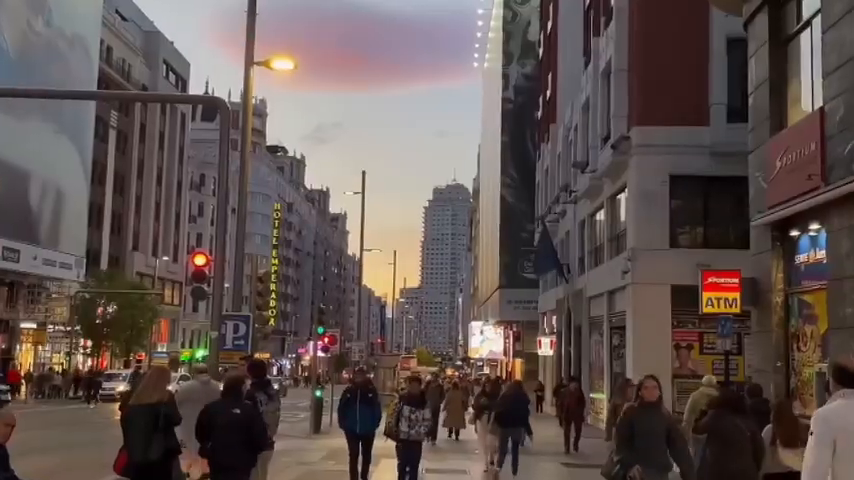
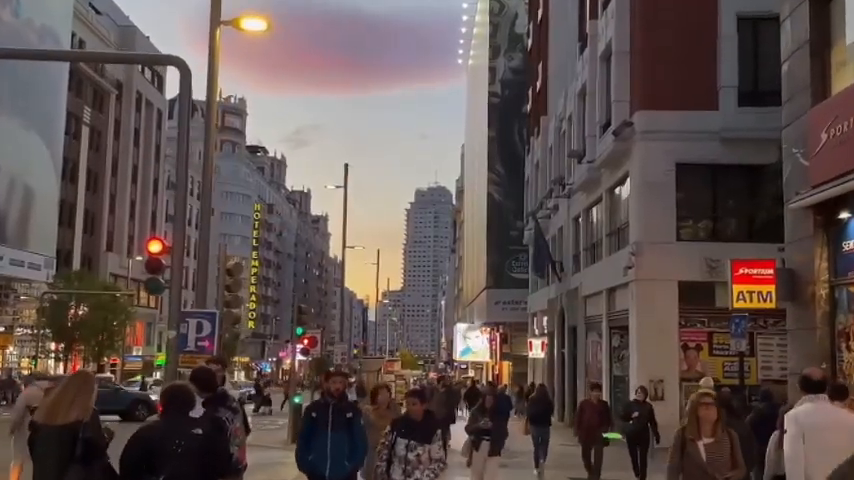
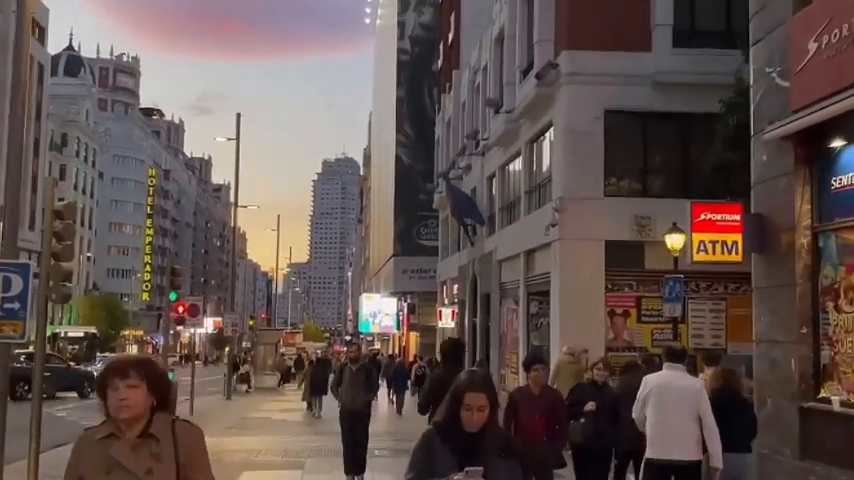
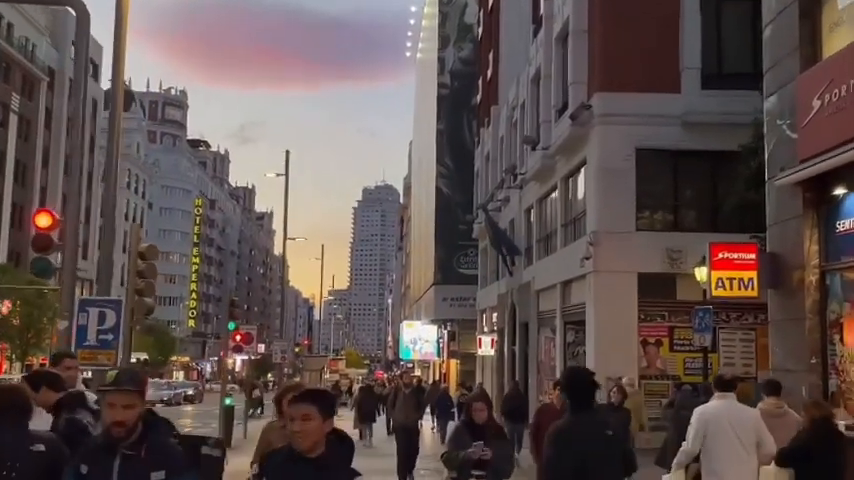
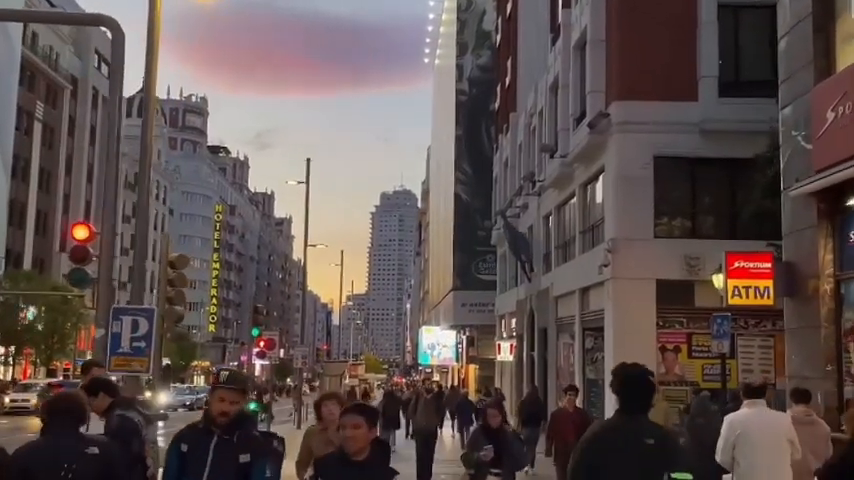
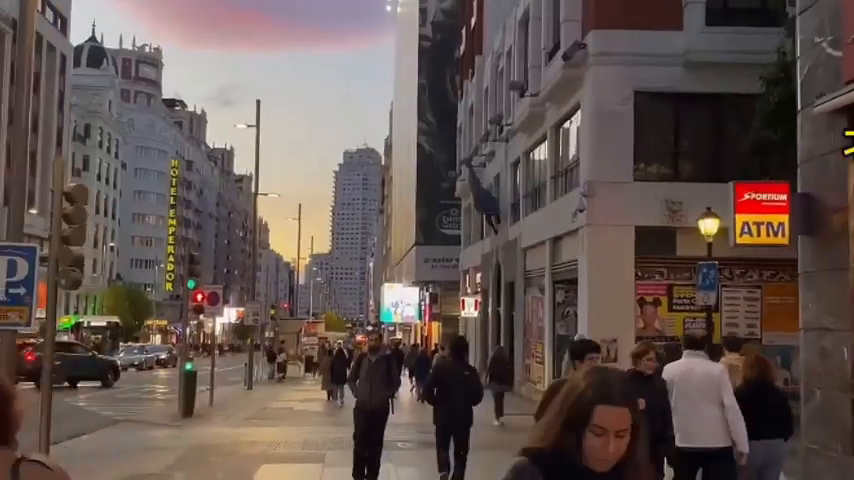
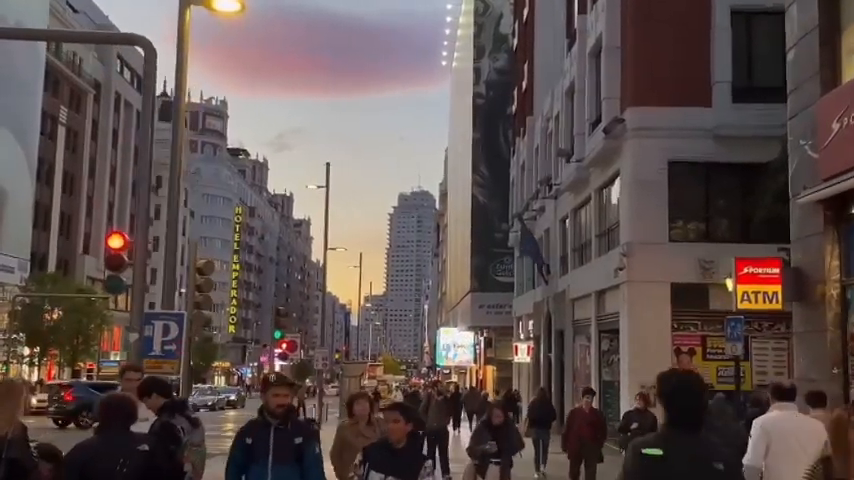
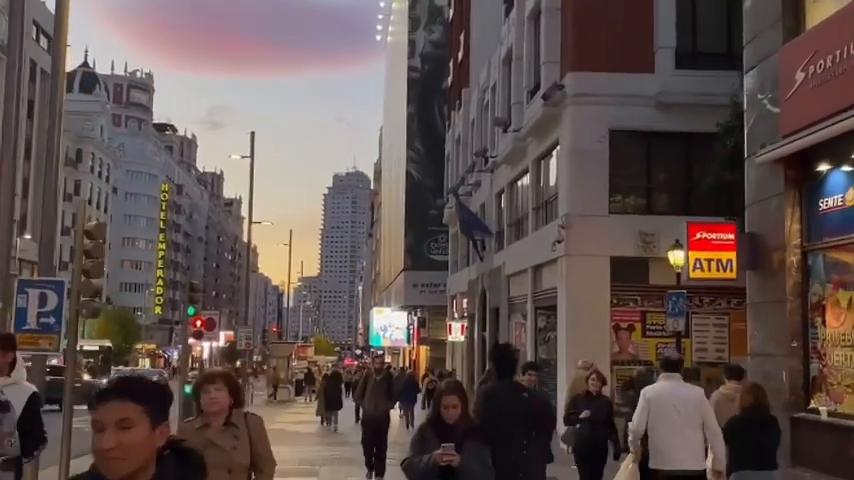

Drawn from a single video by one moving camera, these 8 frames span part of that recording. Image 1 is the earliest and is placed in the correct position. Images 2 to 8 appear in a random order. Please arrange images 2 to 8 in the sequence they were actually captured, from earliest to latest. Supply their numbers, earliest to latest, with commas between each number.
2, 7, 5, 4, 8, 3, 6
